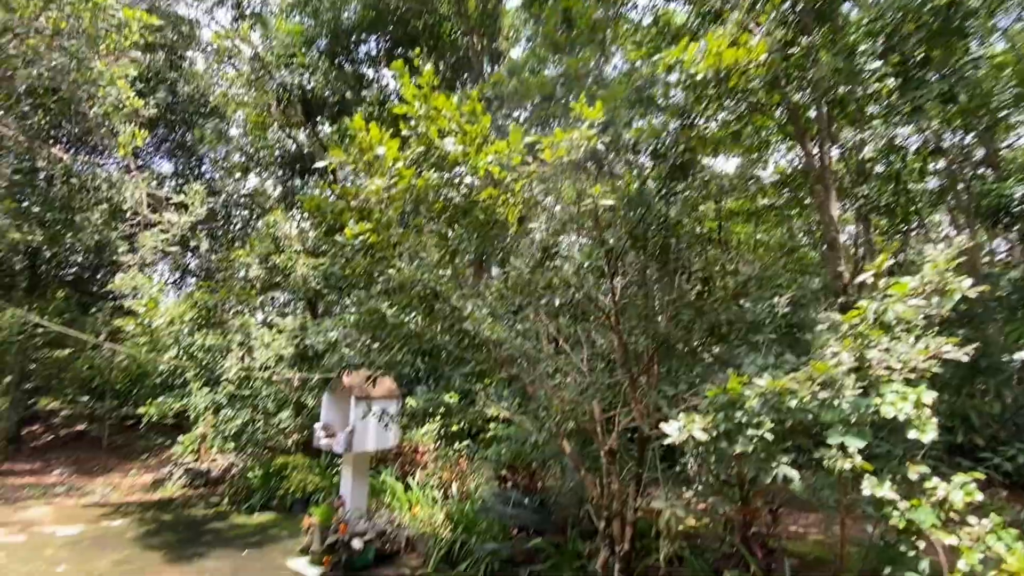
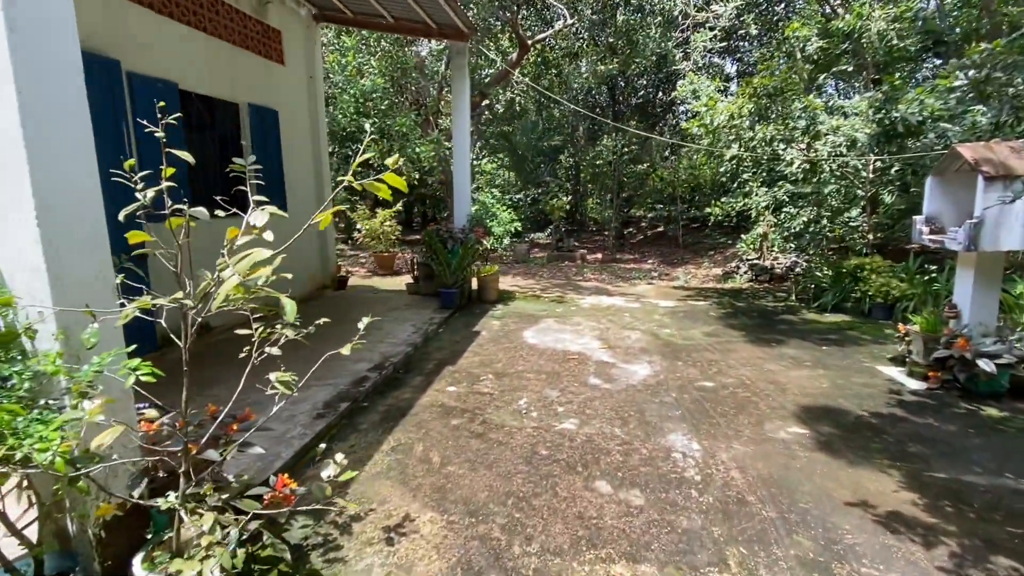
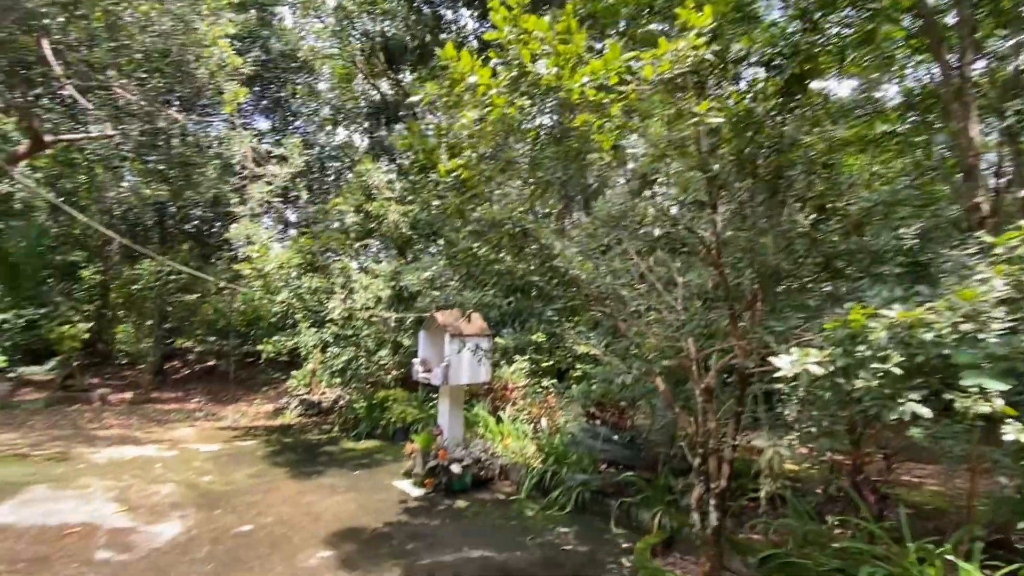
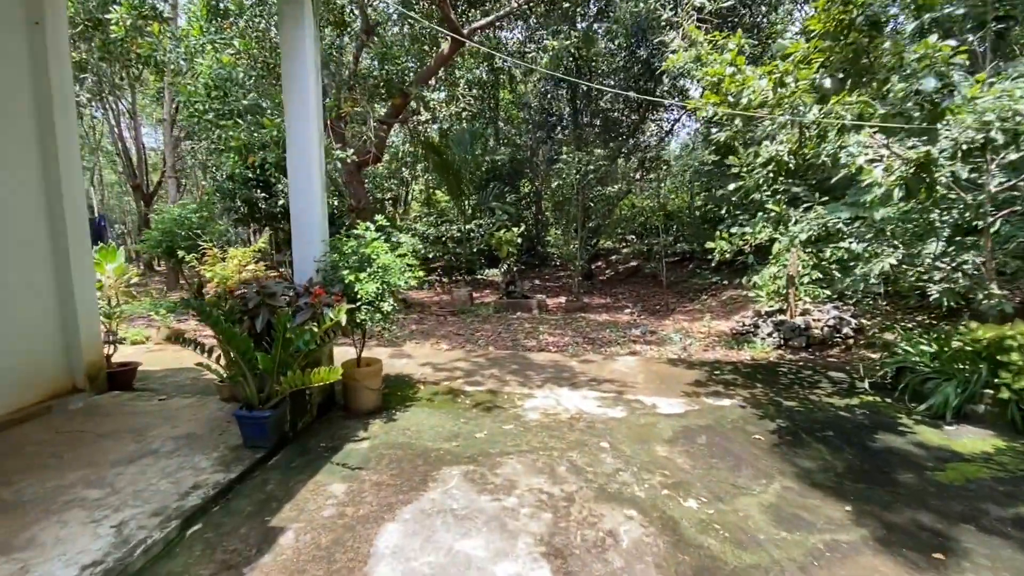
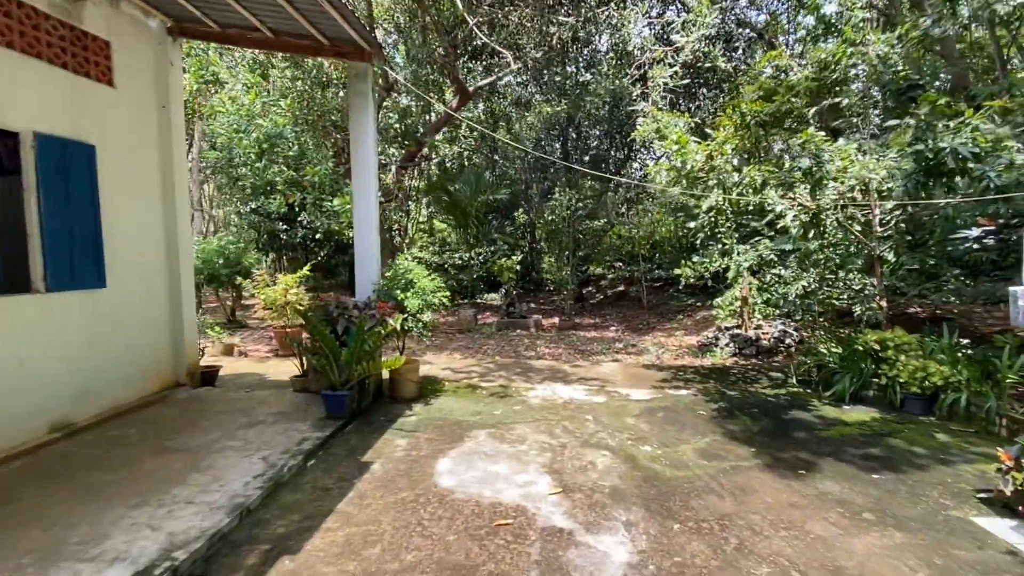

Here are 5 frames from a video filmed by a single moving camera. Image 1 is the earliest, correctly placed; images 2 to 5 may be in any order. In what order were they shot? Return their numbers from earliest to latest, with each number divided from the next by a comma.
3, 2, 5, 4
